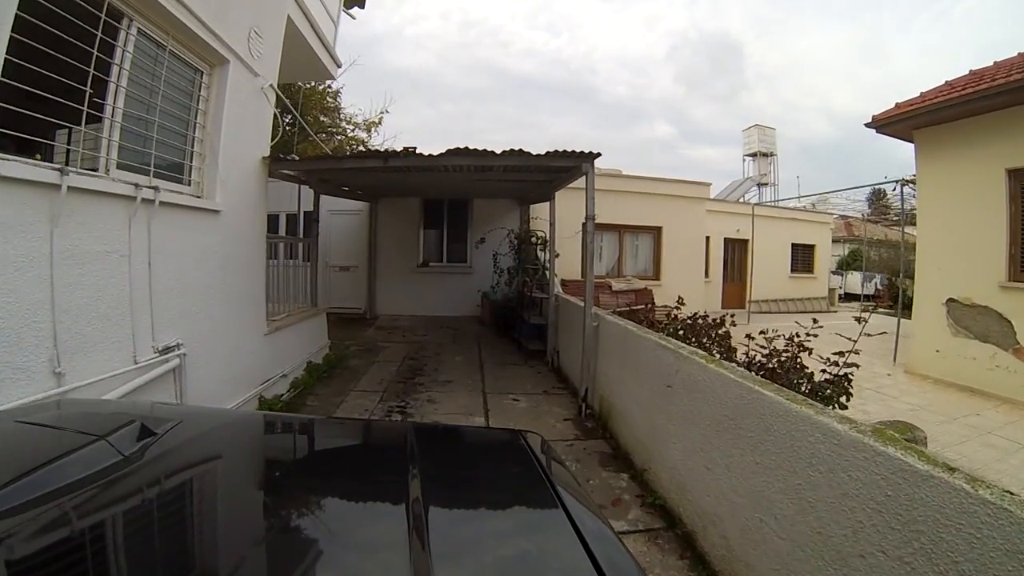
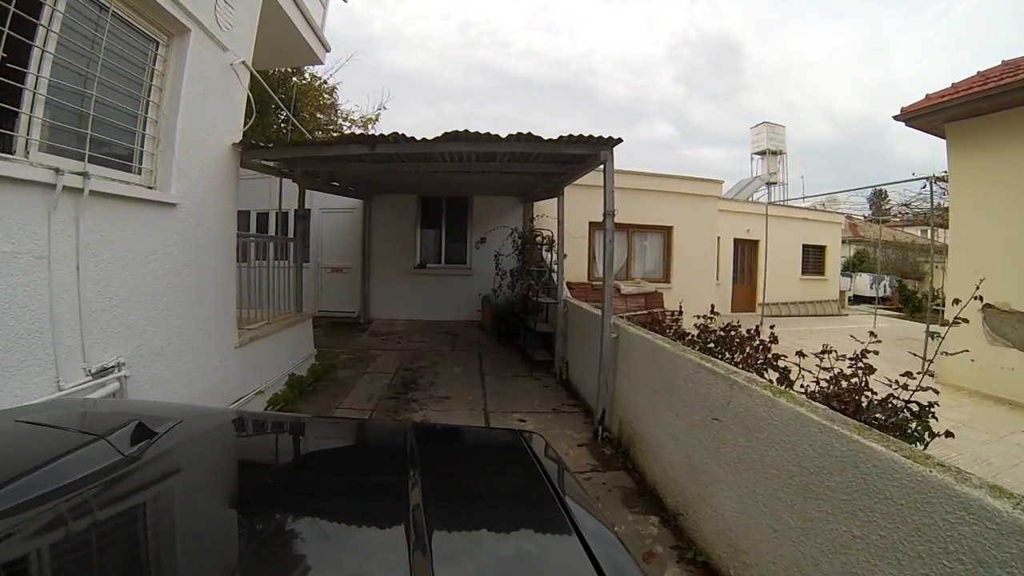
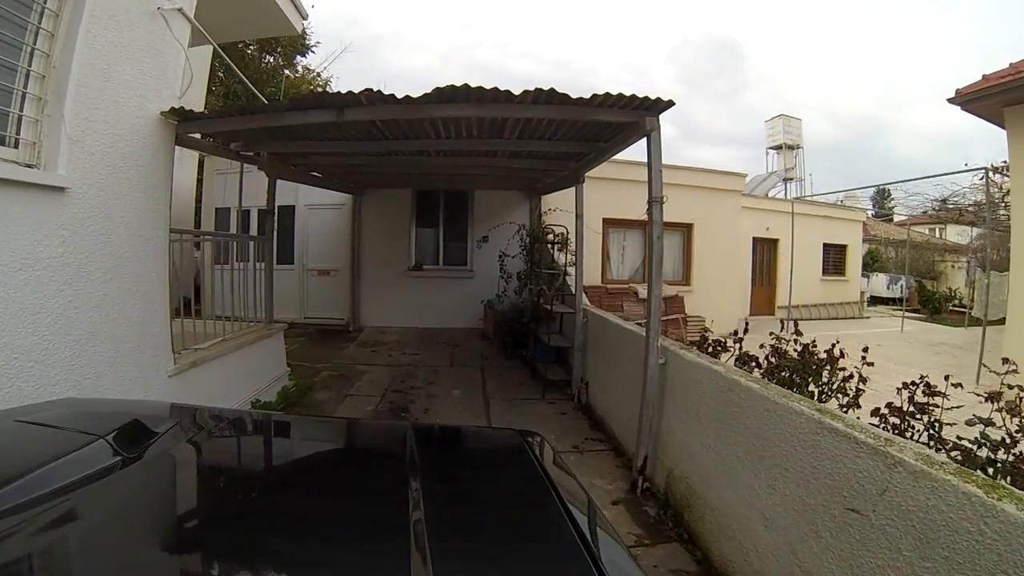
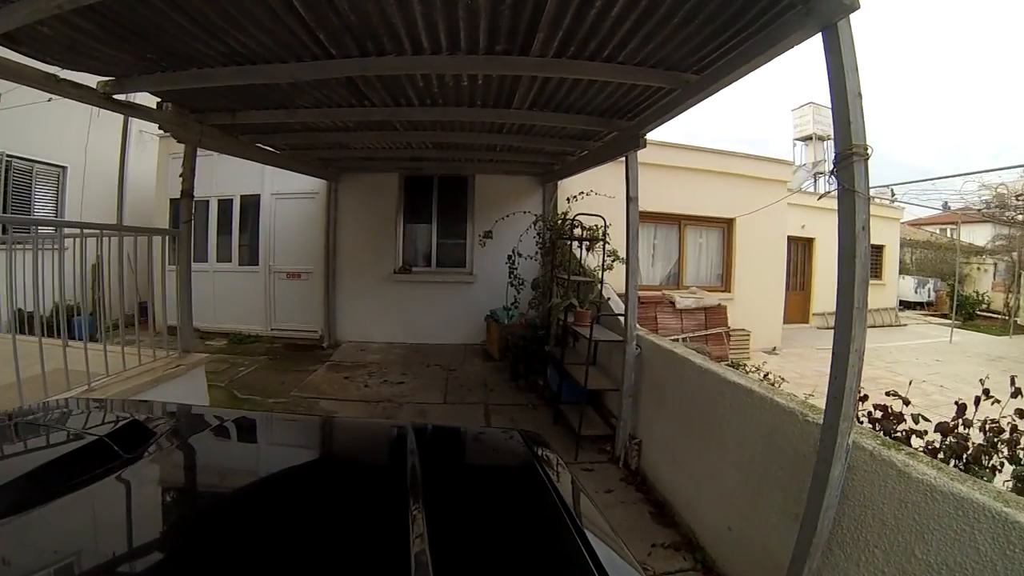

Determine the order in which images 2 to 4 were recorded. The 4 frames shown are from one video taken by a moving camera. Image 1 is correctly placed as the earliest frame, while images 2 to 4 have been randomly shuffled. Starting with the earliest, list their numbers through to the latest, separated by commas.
2, 3, 4
